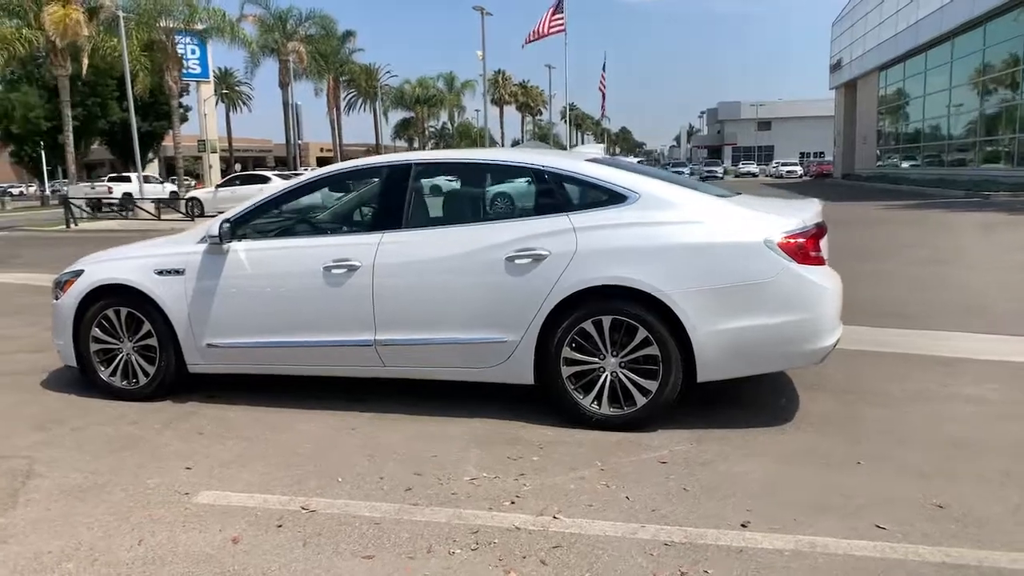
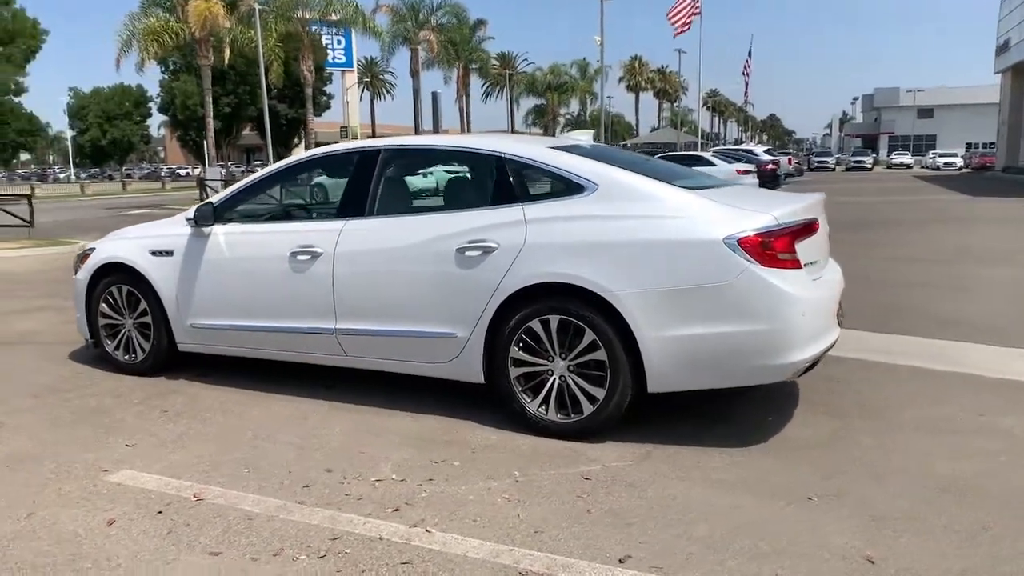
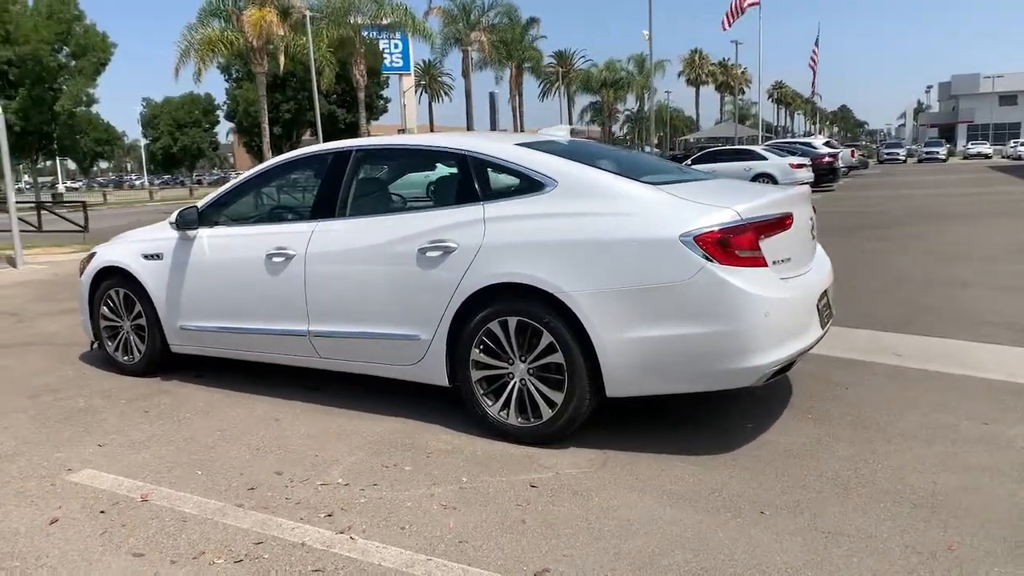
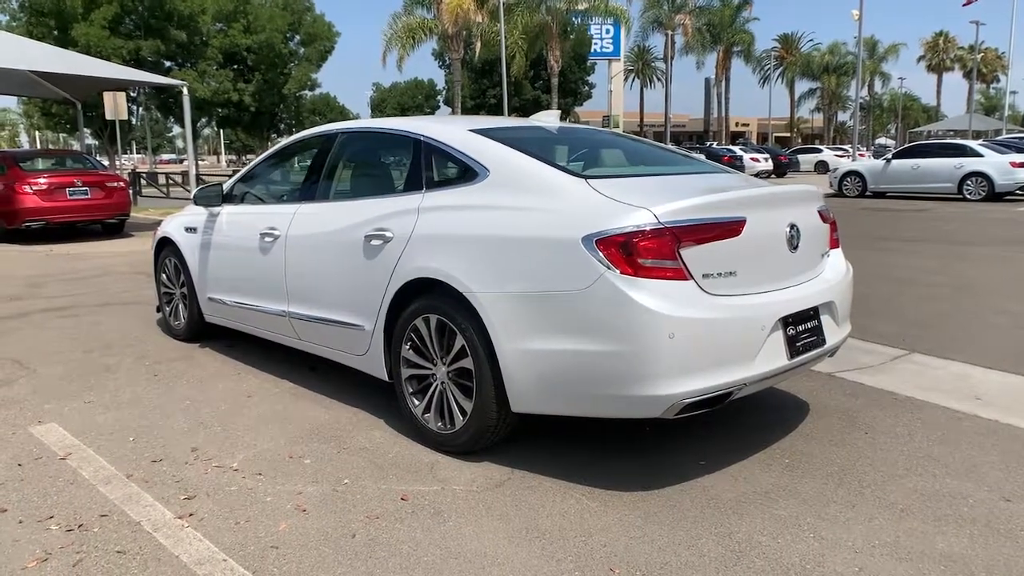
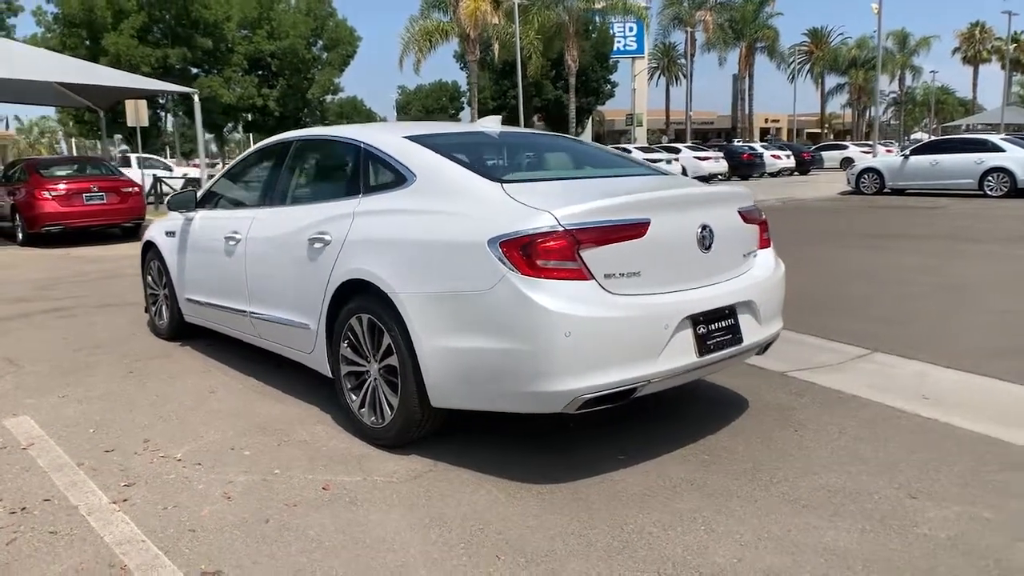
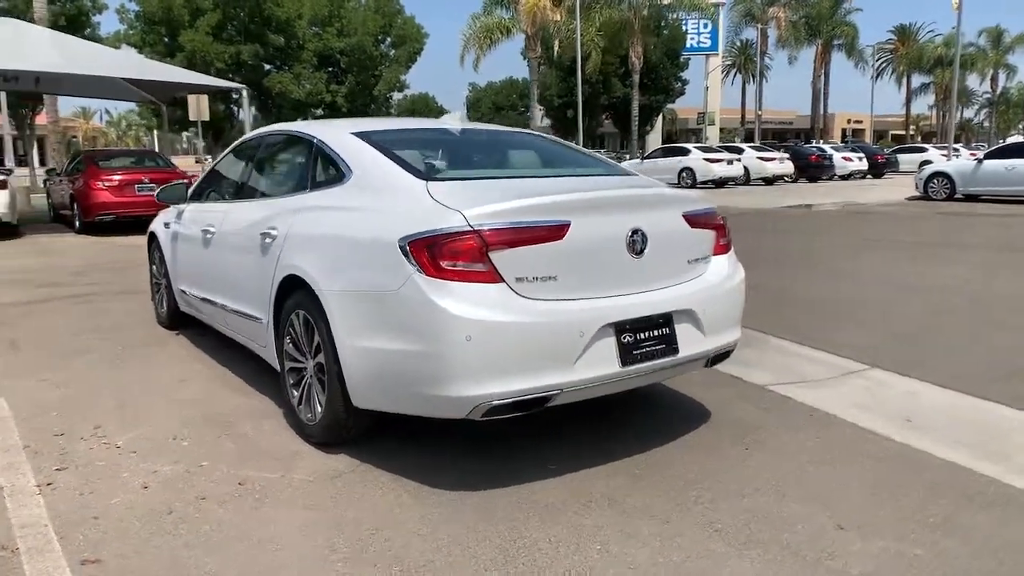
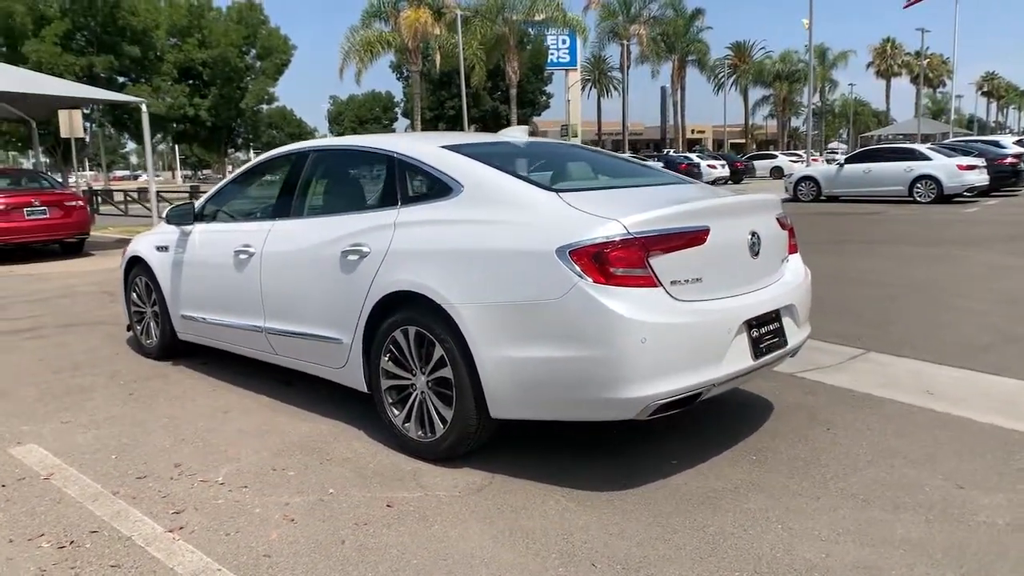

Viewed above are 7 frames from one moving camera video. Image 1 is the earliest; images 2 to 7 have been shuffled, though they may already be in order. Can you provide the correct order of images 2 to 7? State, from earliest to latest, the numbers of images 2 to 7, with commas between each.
2, 3, 7, 4, 5, 6
